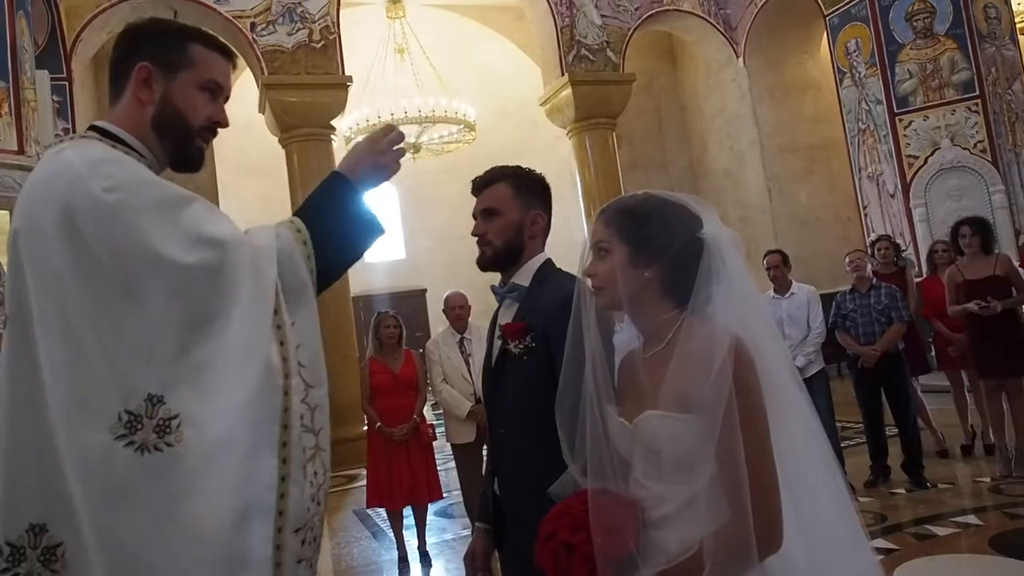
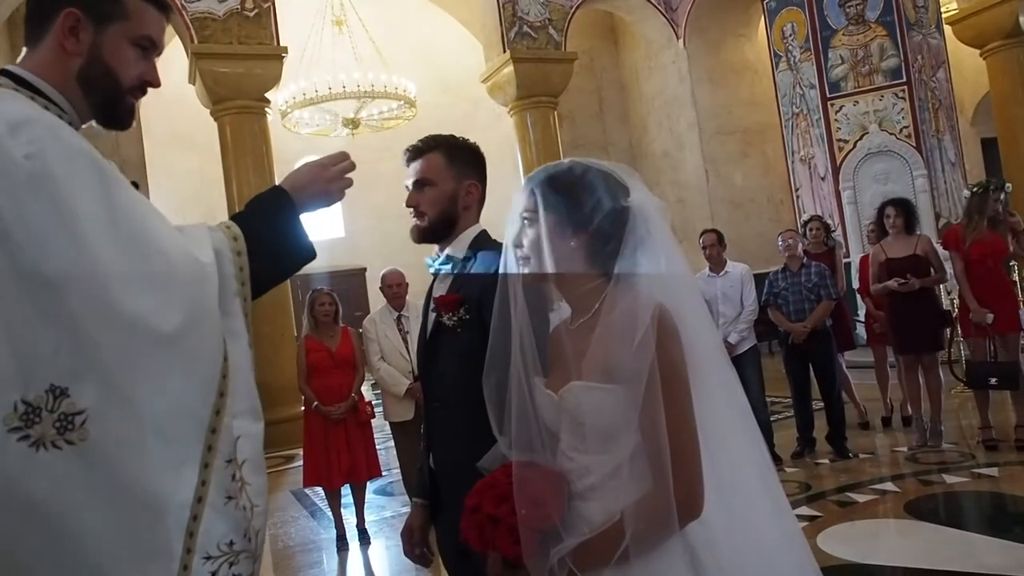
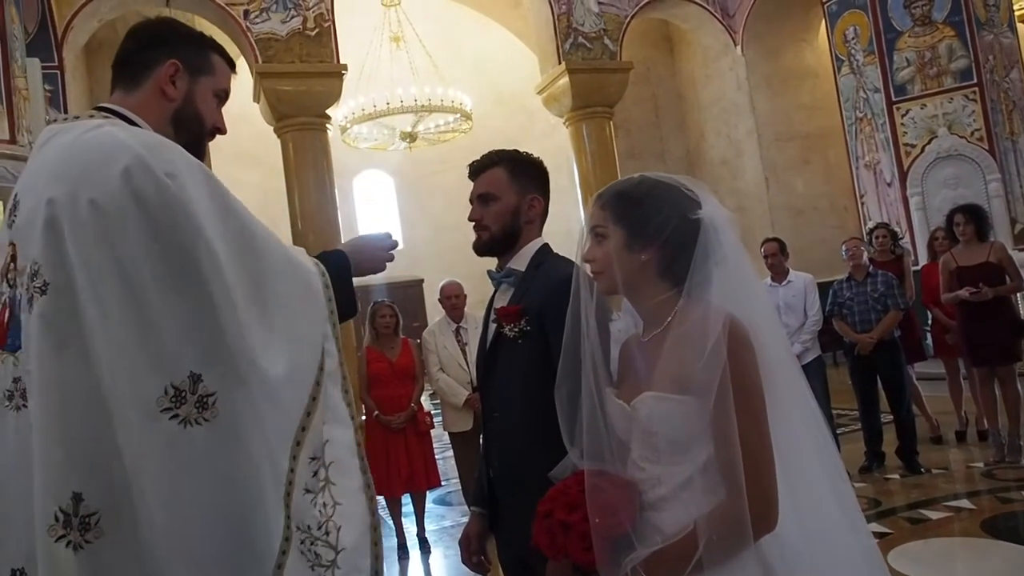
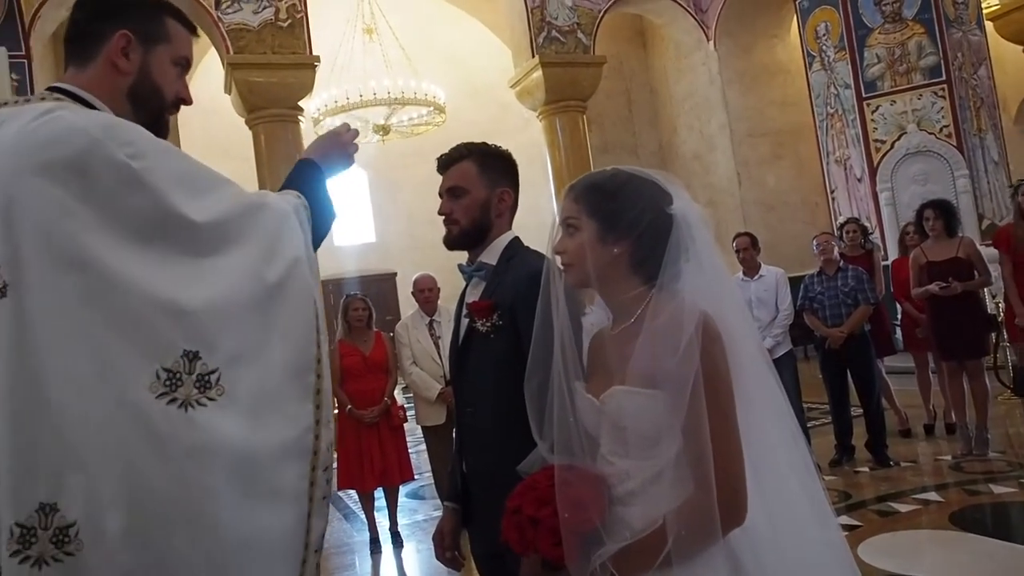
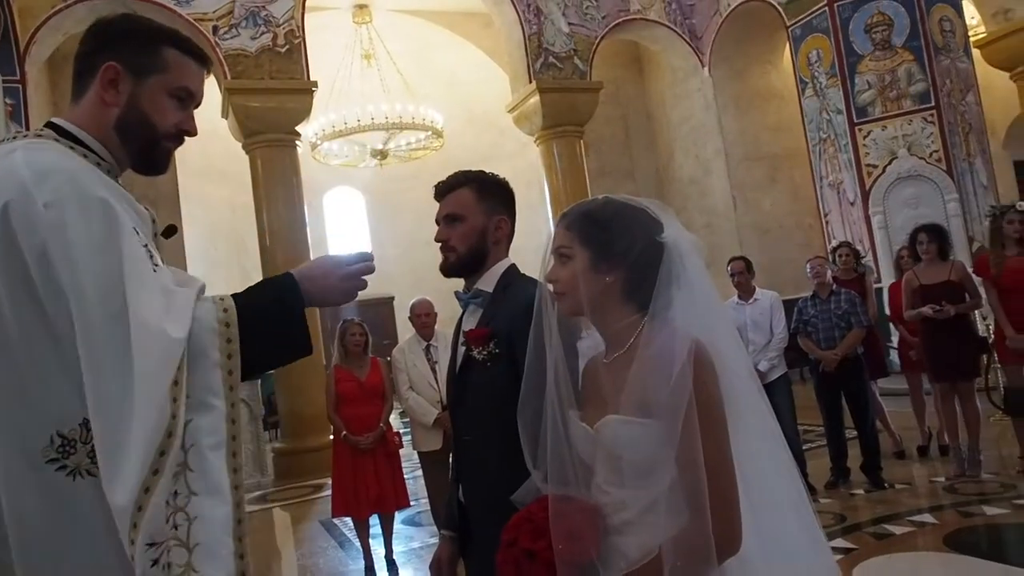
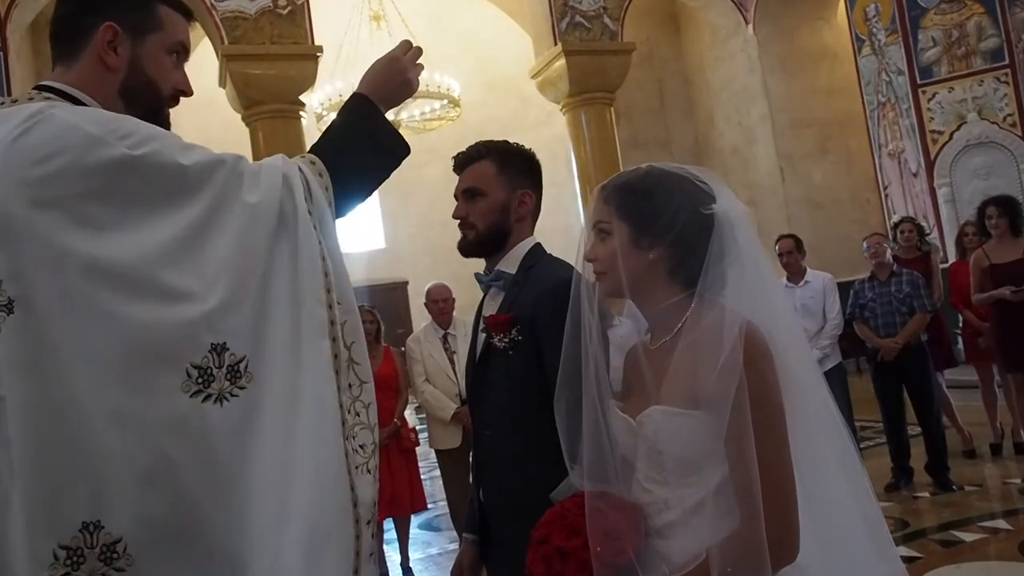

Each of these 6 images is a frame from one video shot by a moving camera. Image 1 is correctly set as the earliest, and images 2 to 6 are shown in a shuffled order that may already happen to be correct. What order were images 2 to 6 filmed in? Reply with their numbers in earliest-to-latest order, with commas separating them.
5, 2, 4, 3, 6
